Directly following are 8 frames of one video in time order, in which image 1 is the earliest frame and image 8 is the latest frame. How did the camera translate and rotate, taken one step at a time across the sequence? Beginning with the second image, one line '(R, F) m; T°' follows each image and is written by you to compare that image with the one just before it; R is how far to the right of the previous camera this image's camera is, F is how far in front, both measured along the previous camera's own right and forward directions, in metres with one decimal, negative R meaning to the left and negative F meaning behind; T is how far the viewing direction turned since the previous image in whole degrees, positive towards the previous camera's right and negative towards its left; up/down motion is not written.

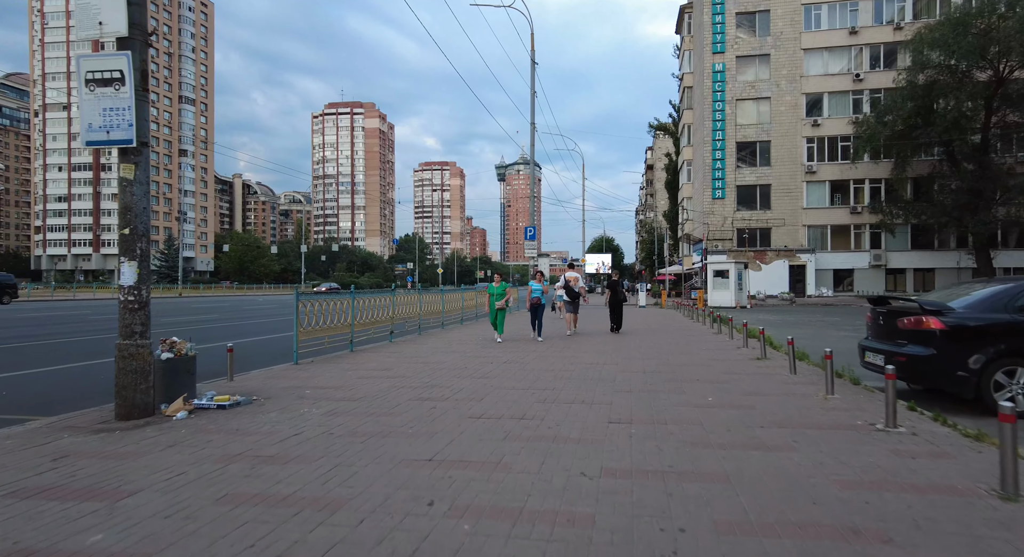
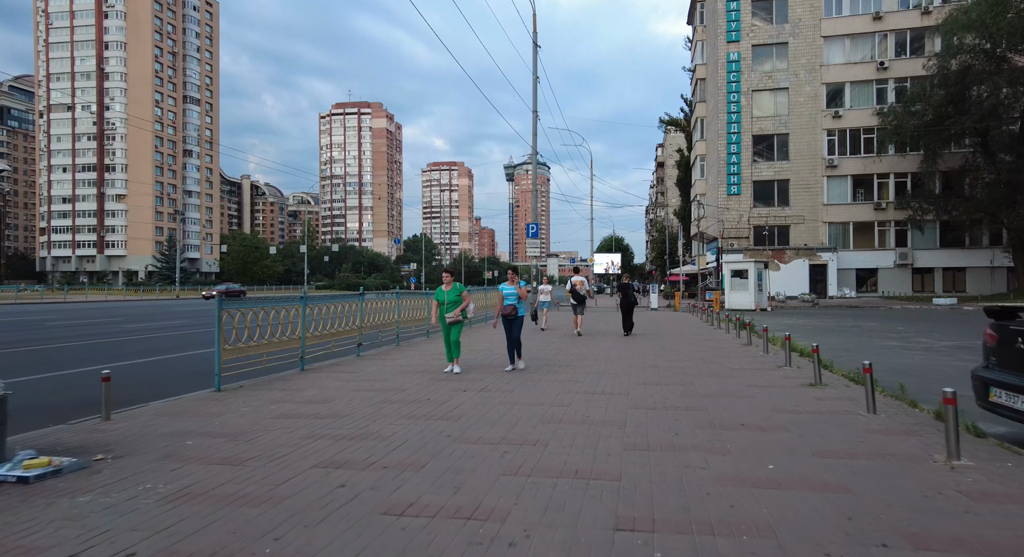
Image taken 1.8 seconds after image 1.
(+0.4, +2.4) m; -1°
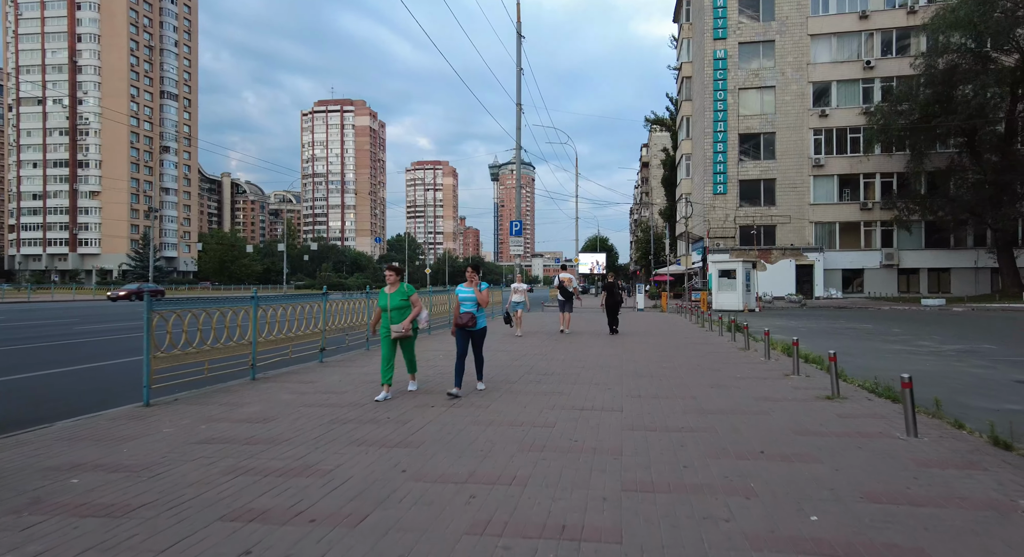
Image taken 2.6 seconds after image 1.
(+0.1, +1.1) m; +2°
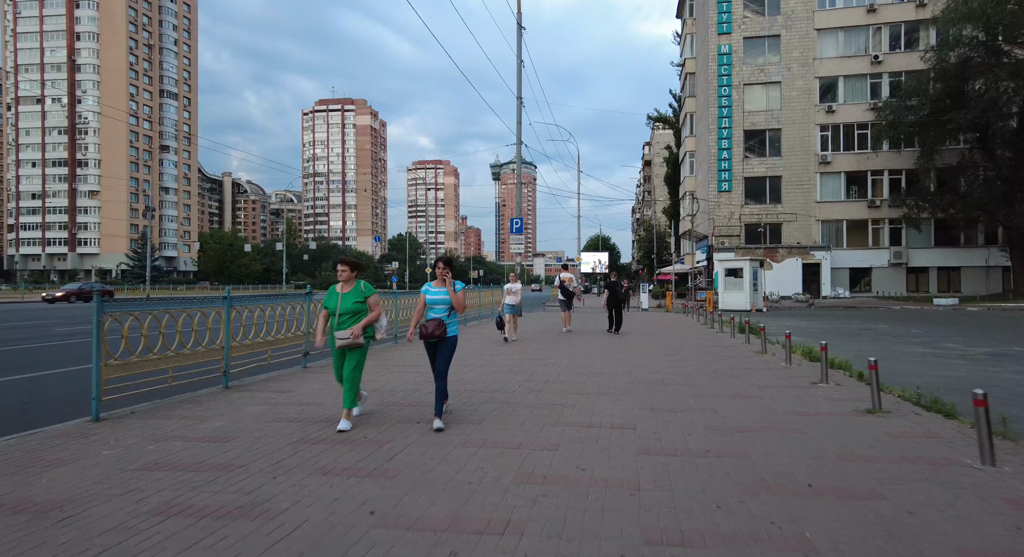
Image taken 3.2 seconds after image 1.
(+0.1, +0.9) m; 0°
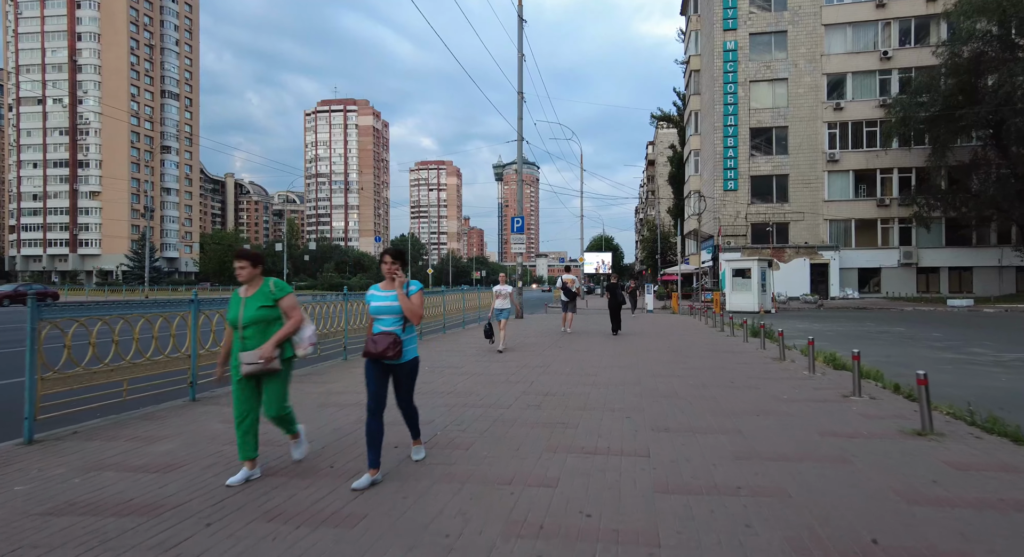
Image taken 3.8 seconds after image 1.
(+0.1, +0.8) m; 0°
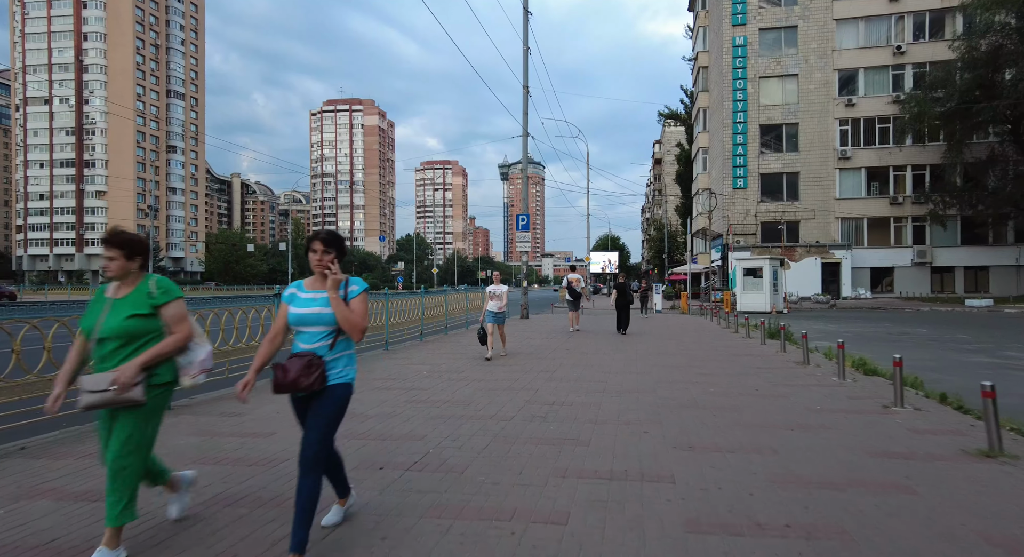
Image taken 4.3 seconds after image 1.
(0.0, +0.7) m; -1°
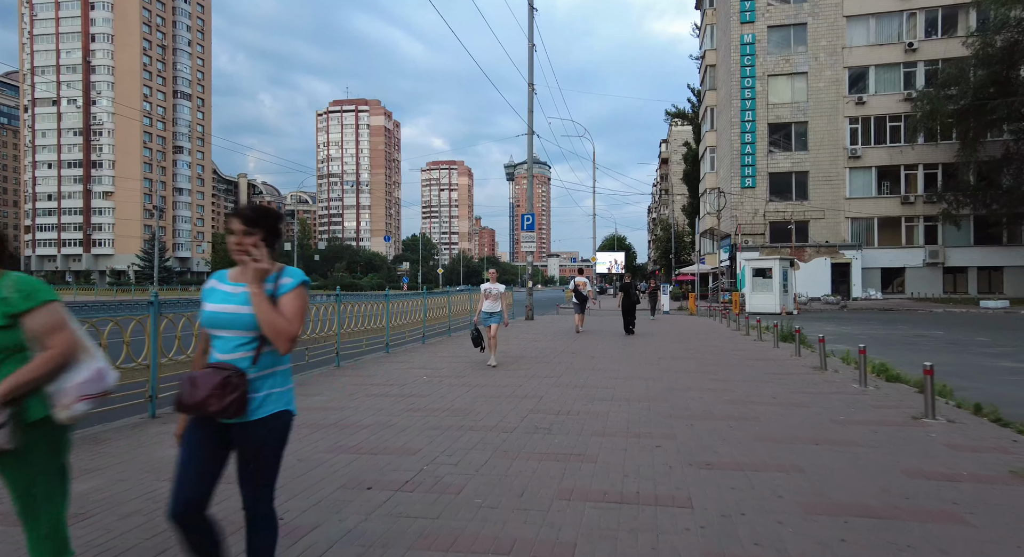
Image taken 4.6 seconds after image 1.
(0.0, +0.4) m; -1°
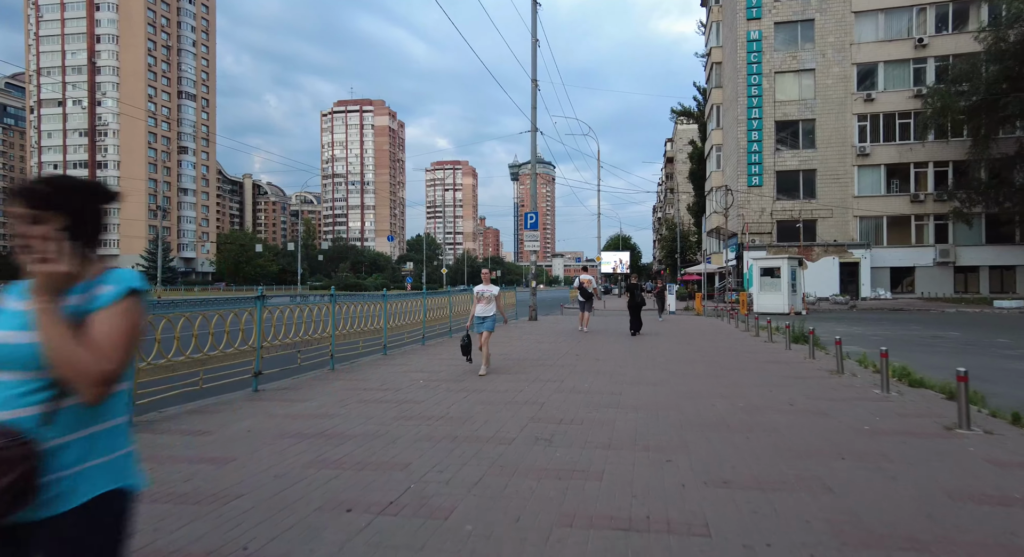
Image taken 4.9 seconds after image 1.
(+0.1, +0.4) m; 0°
